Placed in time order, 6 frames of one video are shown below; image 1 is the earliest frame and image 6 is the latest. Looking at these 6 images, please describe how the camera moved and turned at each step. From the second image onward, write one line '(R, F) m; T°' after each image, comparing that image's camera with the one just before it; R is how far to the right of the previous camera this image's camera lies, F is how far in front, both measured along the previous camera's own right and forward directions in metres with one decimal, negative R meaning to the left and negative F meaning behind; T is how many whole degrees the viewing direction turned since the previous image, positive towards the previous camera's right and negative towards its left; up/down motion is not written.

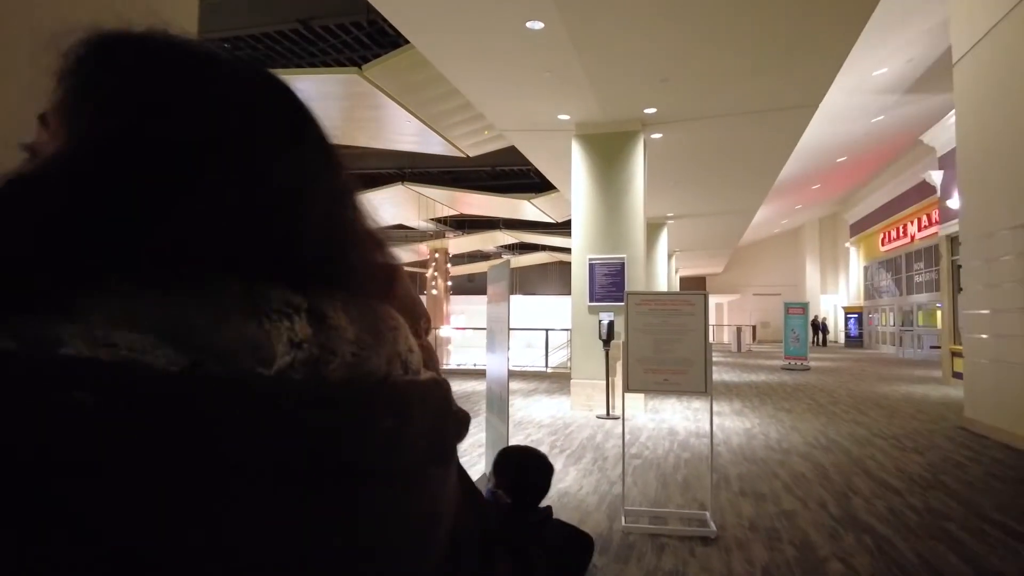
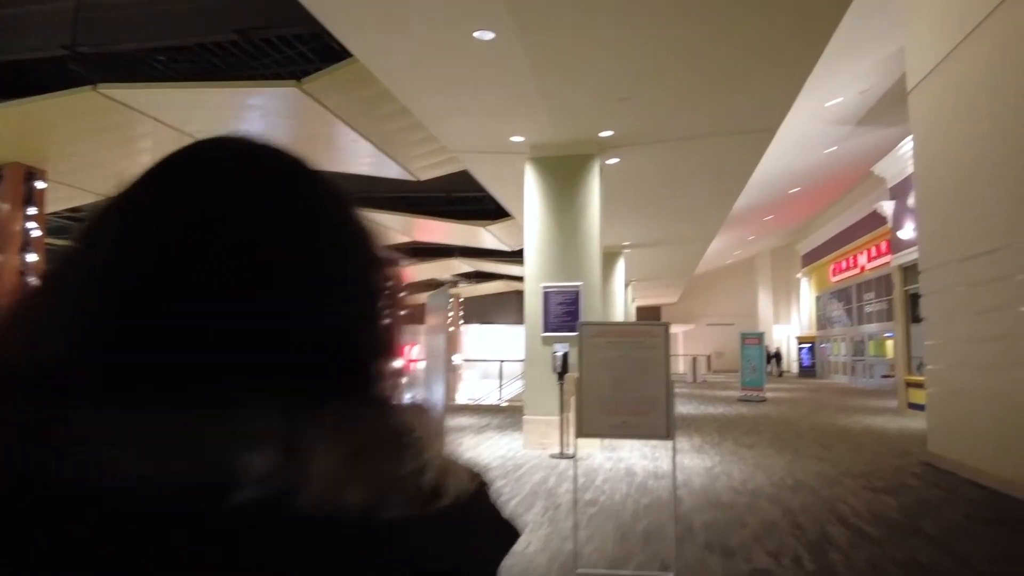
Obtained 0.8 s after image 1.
(+0.1, +0.4) m; +4°
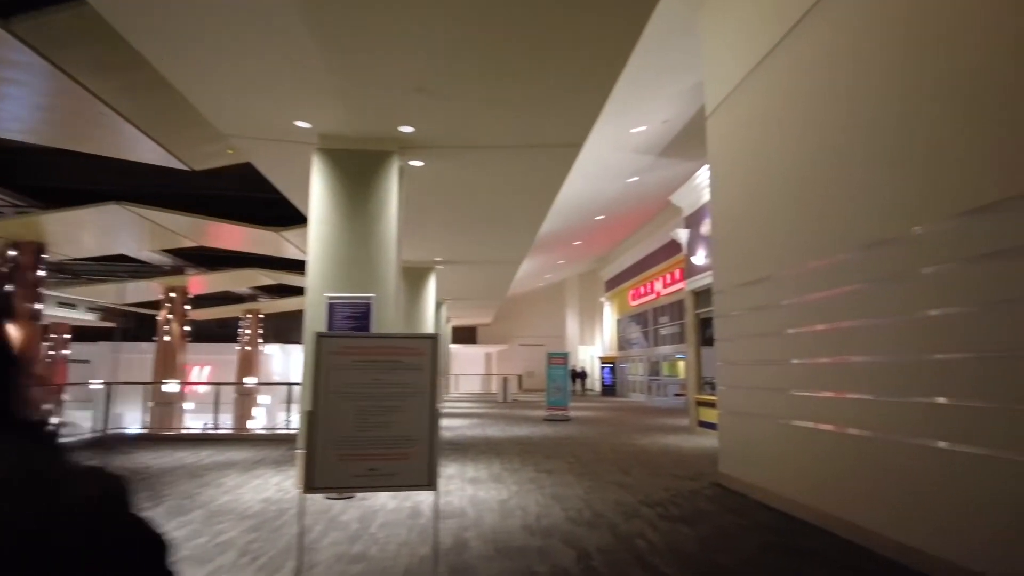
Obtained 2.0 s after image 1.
(+0.4, +0.7) m; +17°
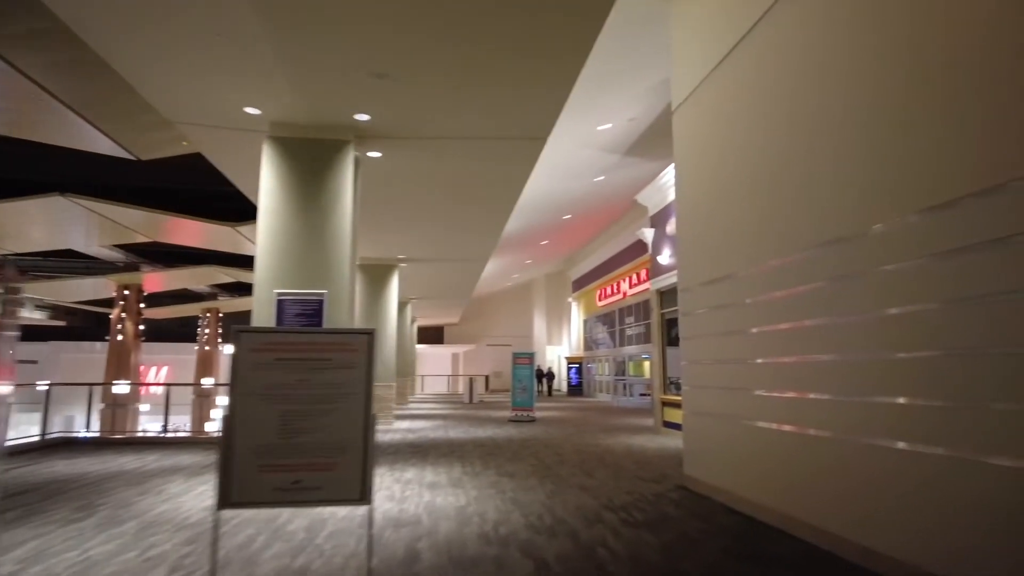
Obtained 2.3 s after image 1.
(+0.1, +0.2) m; +3°
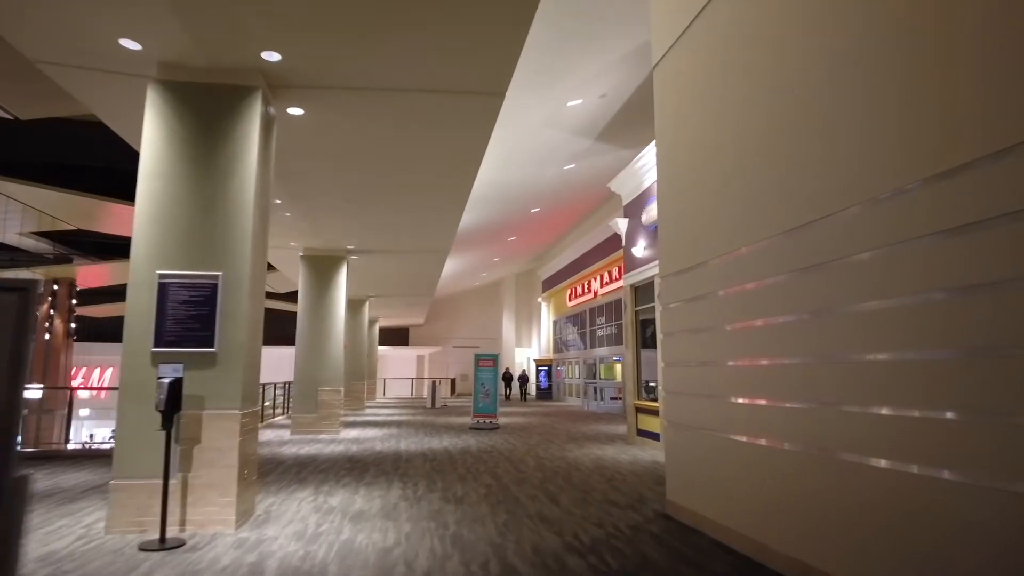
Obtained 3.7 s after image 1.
(+0.2, +1.1) m; +3°
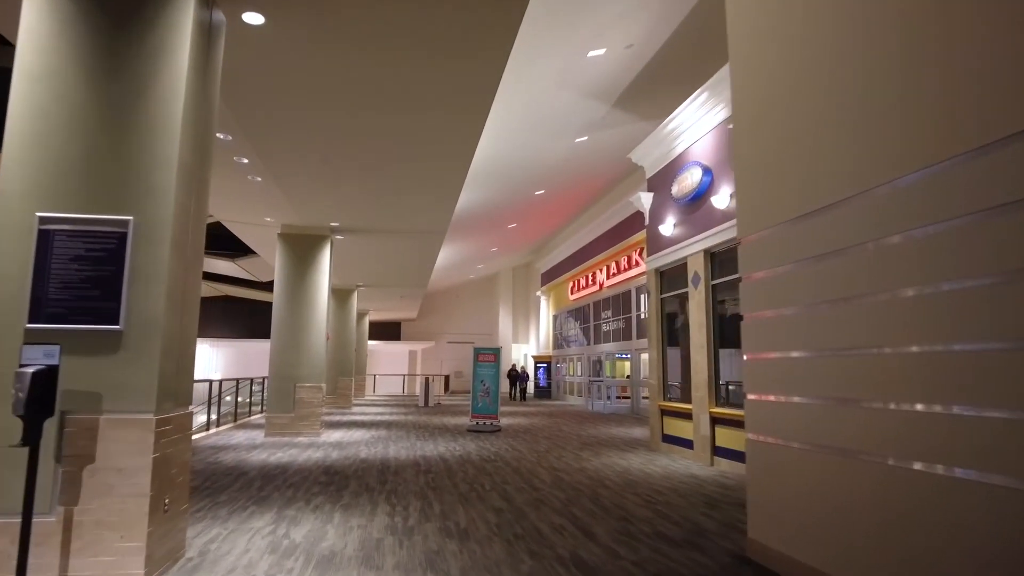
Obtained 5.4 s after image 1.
(-0.2, +1.3) m; +1°
